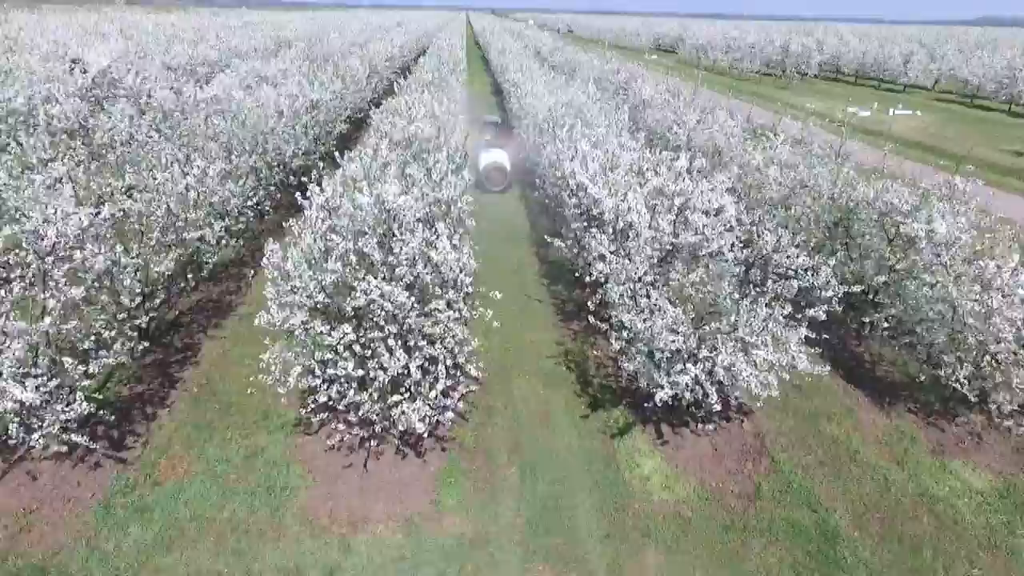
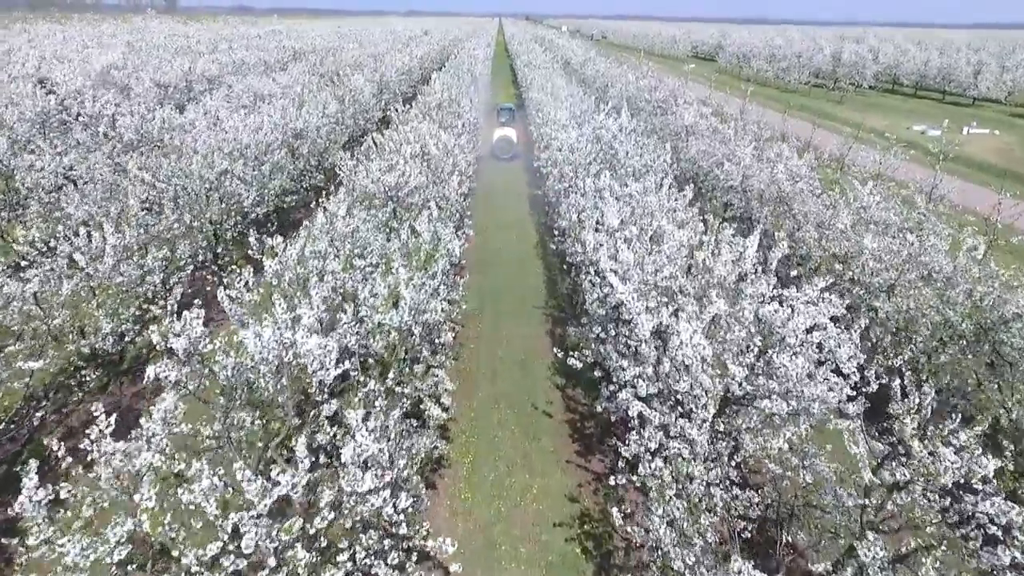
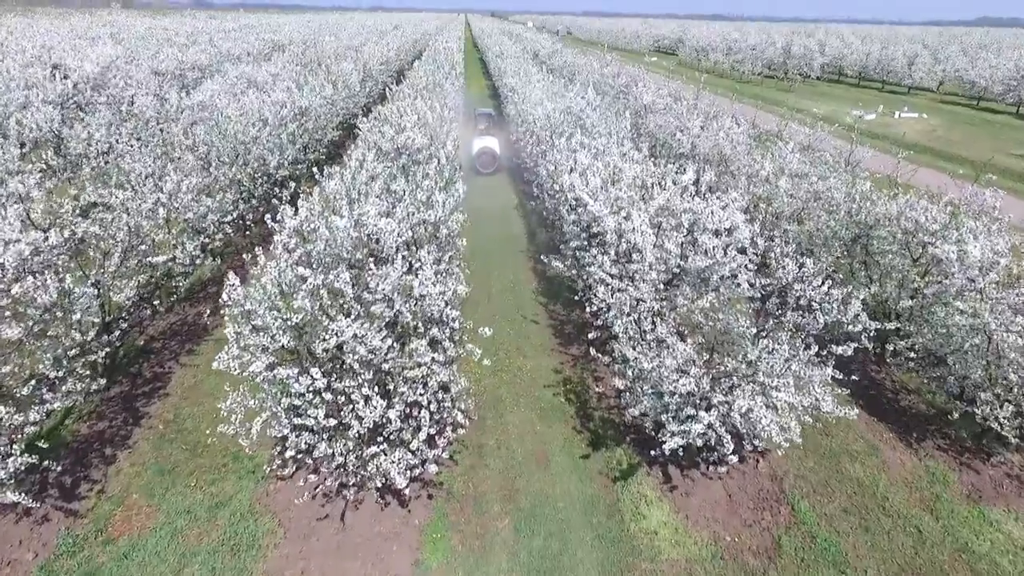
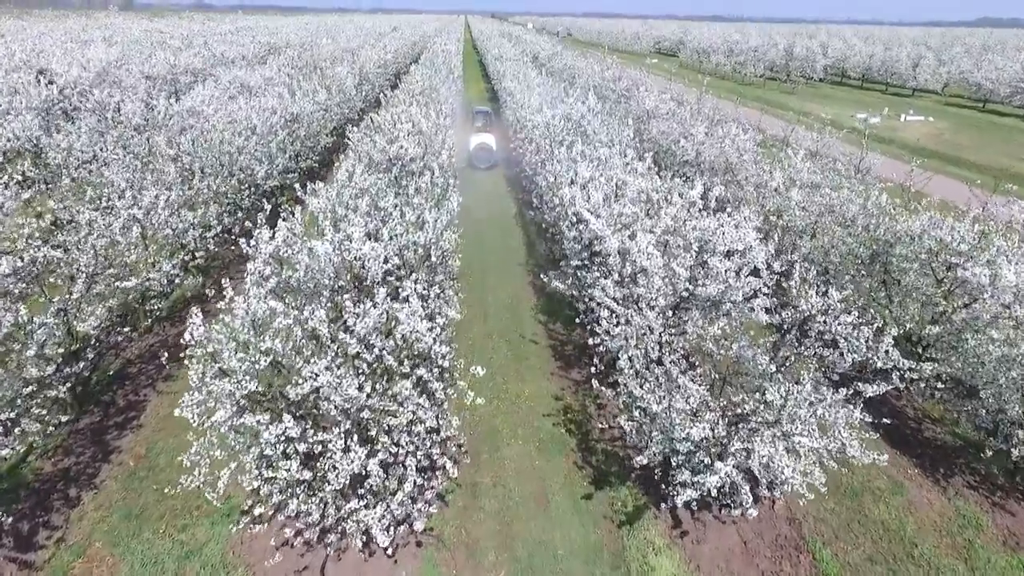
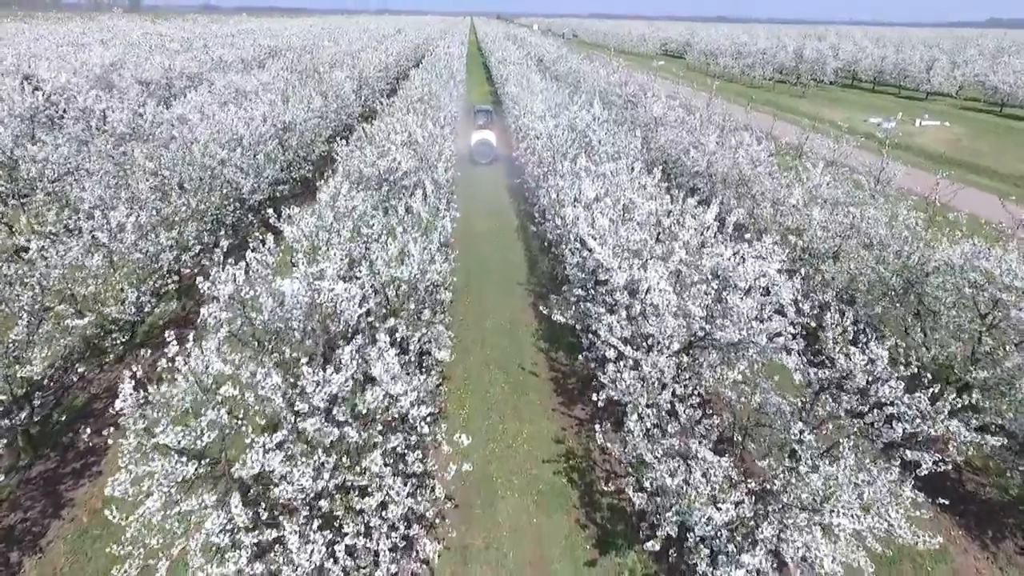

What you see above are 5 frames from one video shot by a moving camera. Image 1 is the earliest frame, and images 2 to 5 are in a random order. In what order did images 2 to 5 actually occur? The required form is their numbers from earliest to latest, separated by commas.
3, 4, 5, 2
